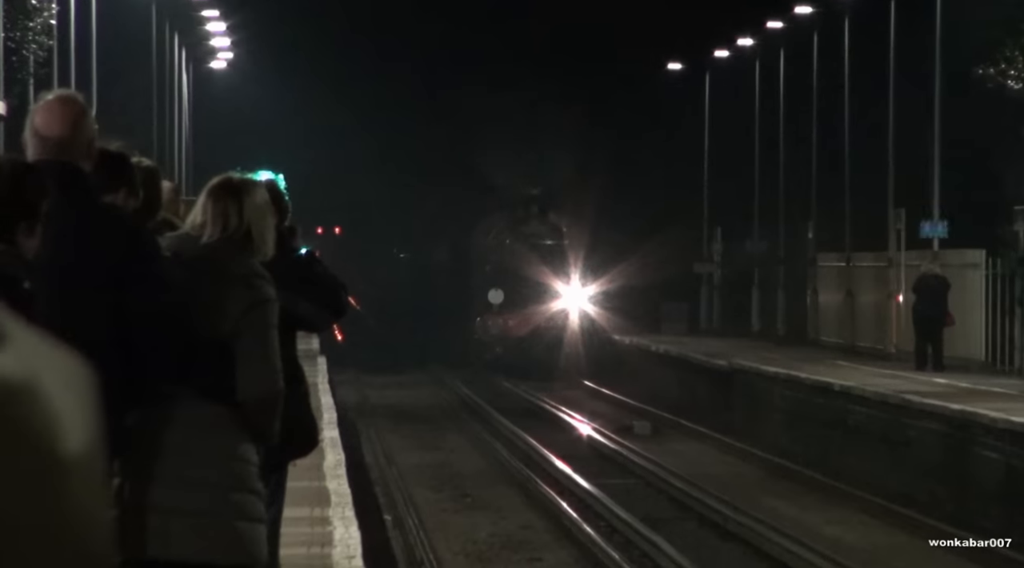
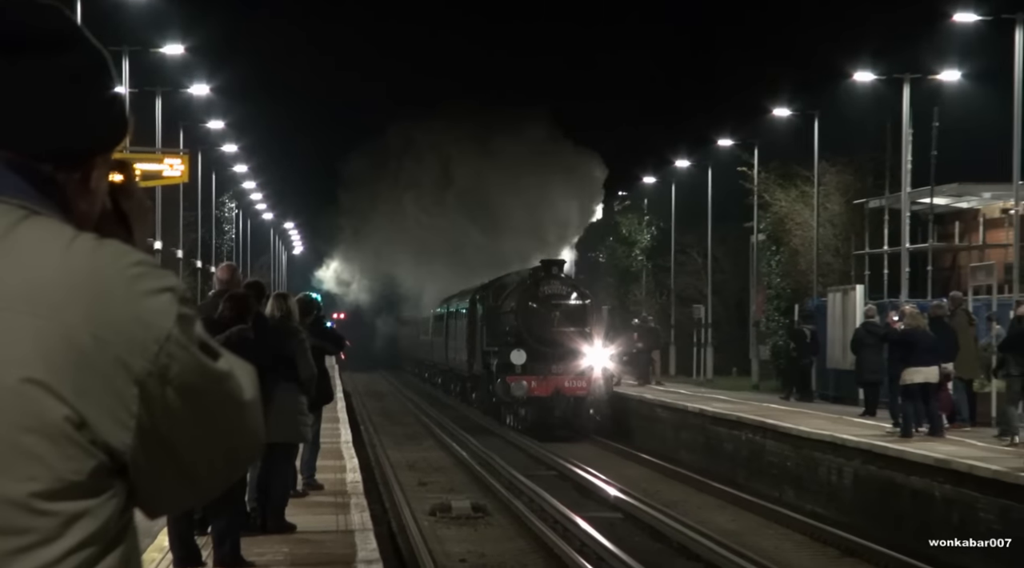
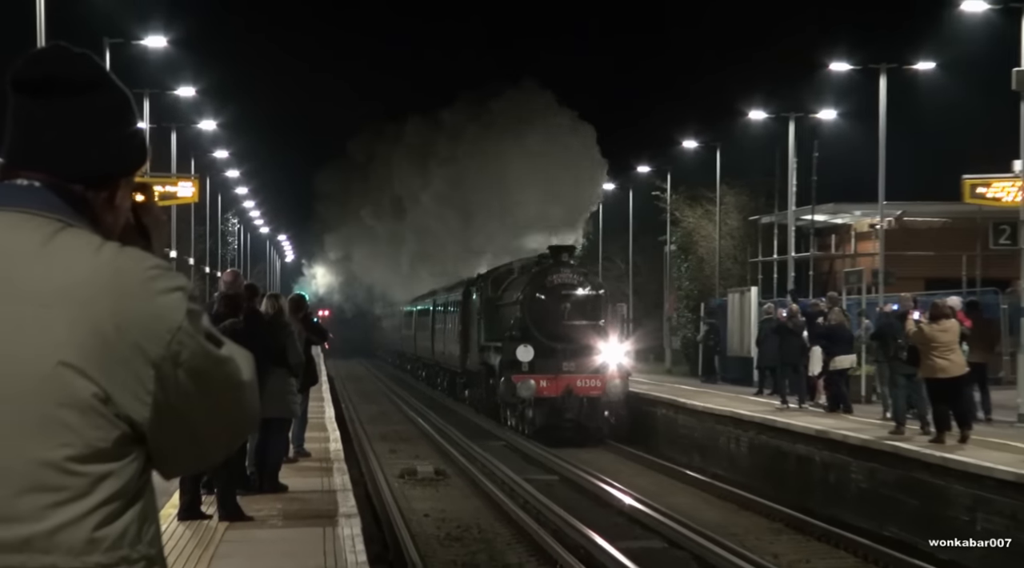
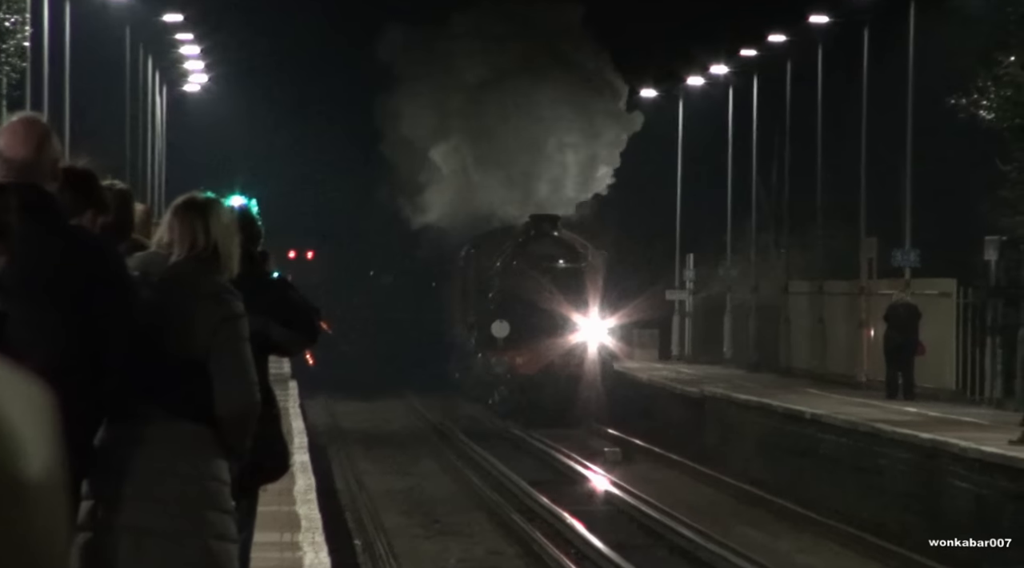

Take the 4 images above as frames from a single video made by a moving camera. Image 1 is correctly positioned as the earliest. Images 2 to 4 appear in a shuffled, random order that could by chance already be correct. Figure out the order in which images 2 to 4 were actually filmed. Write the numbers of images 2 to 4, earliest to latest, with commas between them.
4, 2, 3
